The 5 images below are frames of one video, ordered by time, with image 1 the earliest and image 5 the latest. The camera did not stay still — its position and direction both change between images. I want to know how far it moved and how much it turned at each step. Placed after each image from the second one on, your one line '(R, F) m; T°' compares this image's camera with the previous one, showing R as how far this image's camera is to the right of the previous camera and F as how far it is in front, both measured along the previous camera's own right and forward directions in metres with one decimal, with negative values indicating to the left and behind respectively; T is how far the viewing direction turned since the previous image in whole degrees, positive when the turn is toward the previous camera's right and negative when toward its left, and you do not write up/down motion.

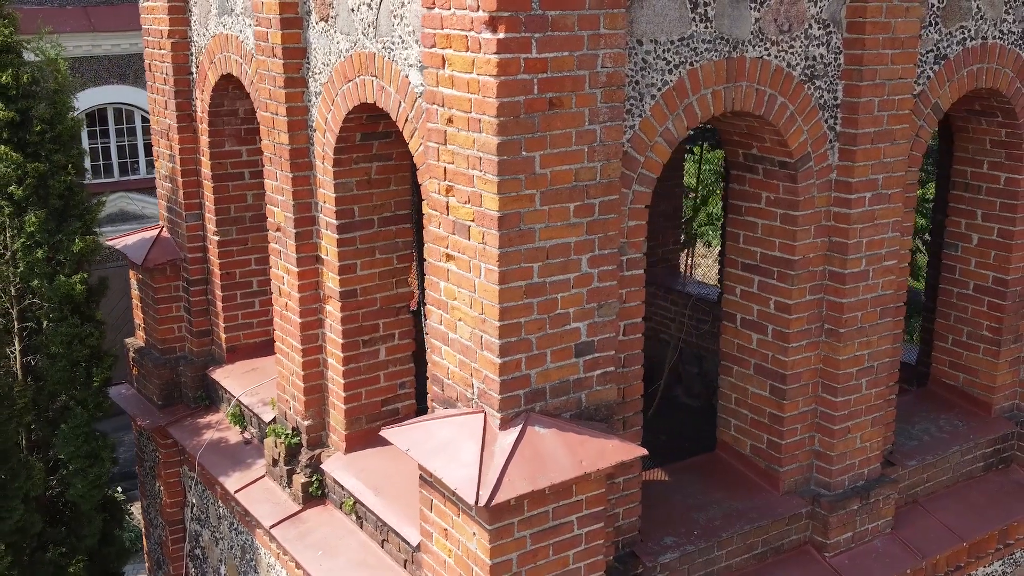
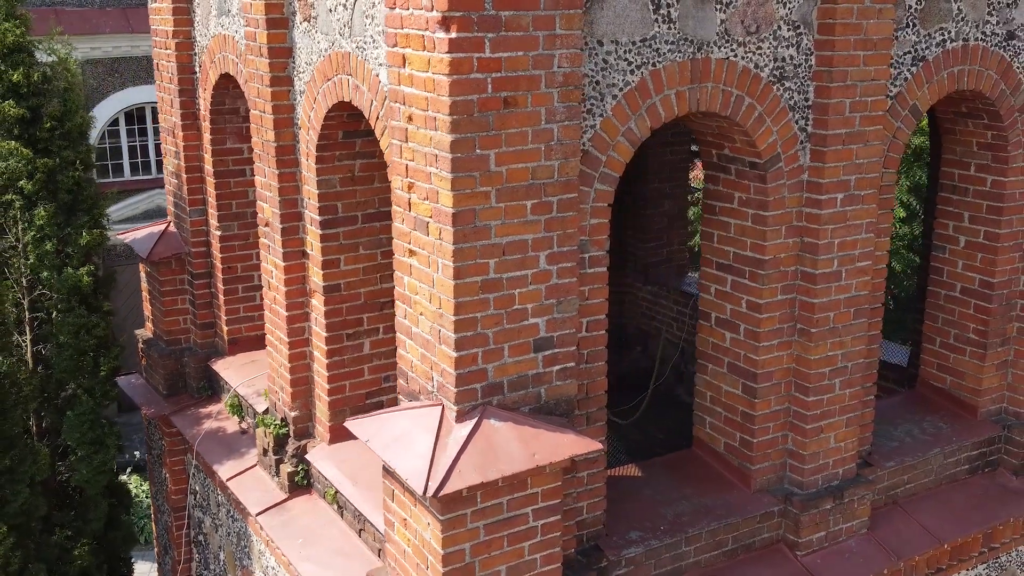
(+0.3, -0.1) m; -2°
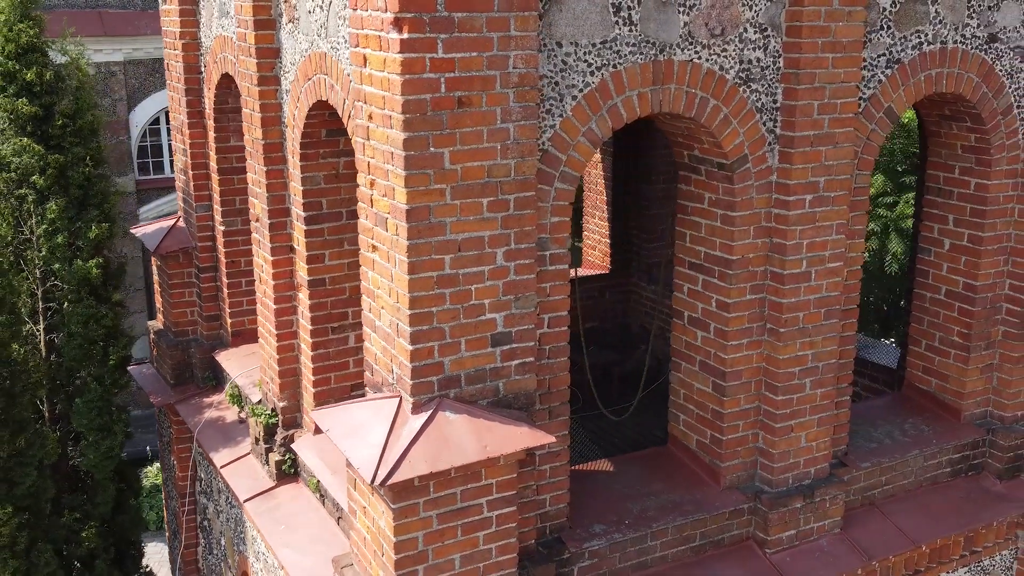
(+0.3, -0.1) m; -2°
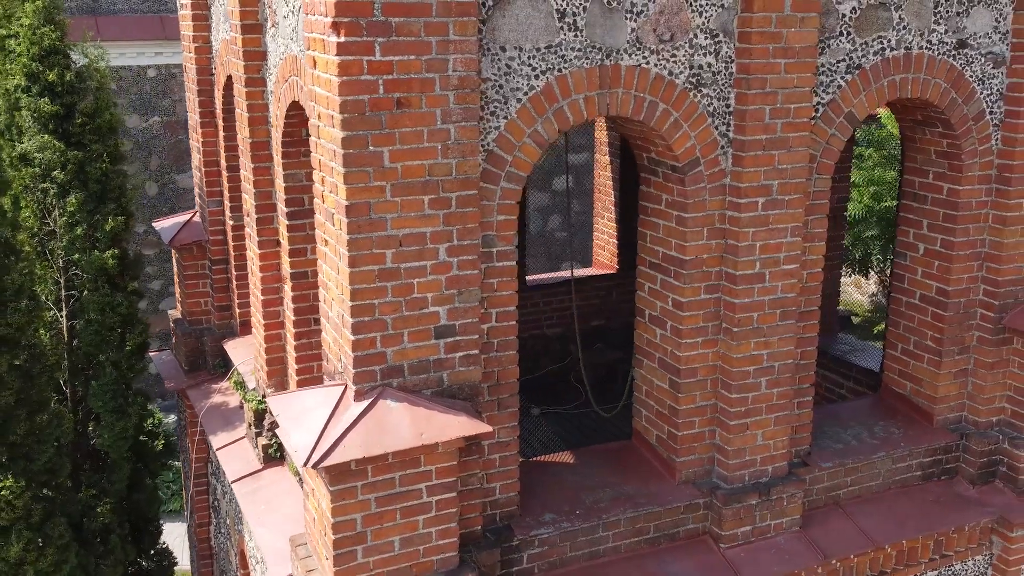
(+0.5, -0.1) m; -4°
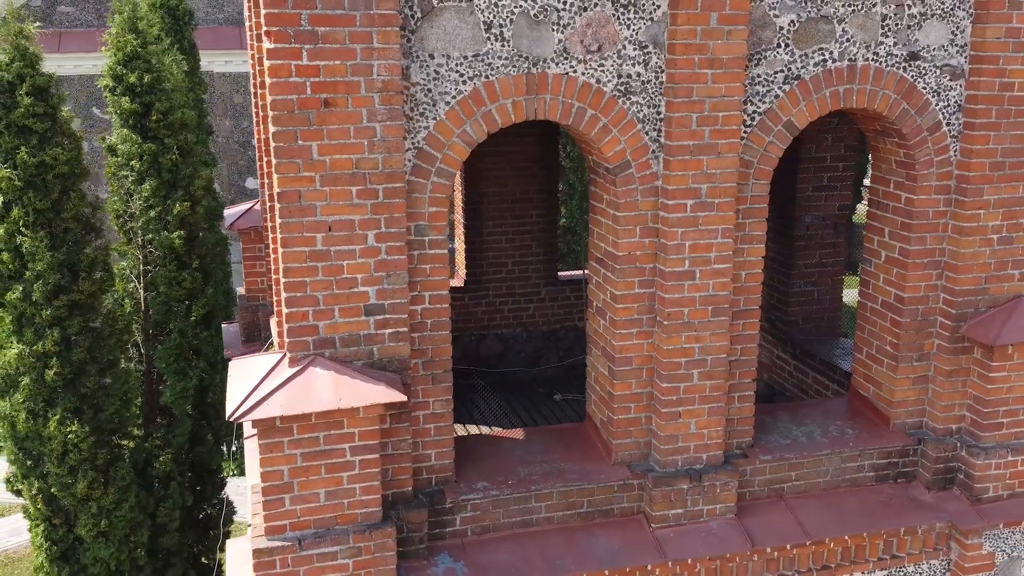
(+1.0, -0.4) m; -9°
